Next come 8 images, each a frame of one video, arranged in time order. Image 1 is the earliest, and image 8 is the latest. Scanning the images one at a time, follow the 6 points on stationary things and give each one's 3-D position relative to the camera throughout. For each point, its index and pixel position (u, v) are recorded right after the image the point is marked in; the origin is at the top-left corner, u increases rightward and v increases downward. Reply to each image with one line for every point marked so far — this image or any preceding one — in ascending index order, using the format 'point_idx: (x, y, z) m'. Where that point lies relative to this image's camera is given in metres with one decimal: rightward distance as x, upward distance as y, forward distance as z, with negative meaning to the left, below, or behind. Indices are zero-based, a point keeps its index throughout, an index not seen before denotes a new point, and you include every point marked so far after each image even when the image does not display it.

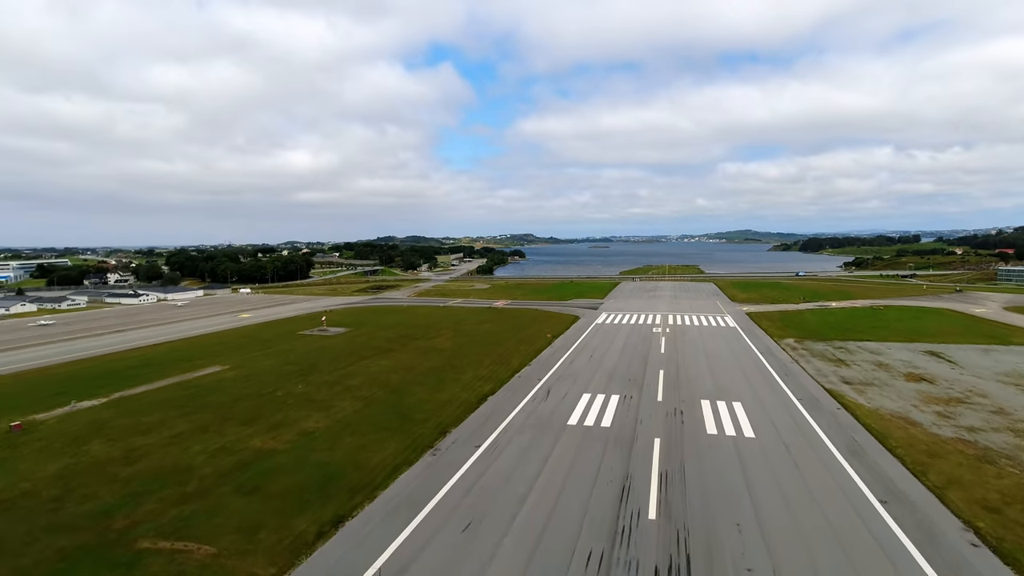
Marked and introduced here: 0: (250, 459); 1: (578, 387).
0: (-6.4, -4.2, +13.4) m
1: (+2.4, -3.6, +19.8) m
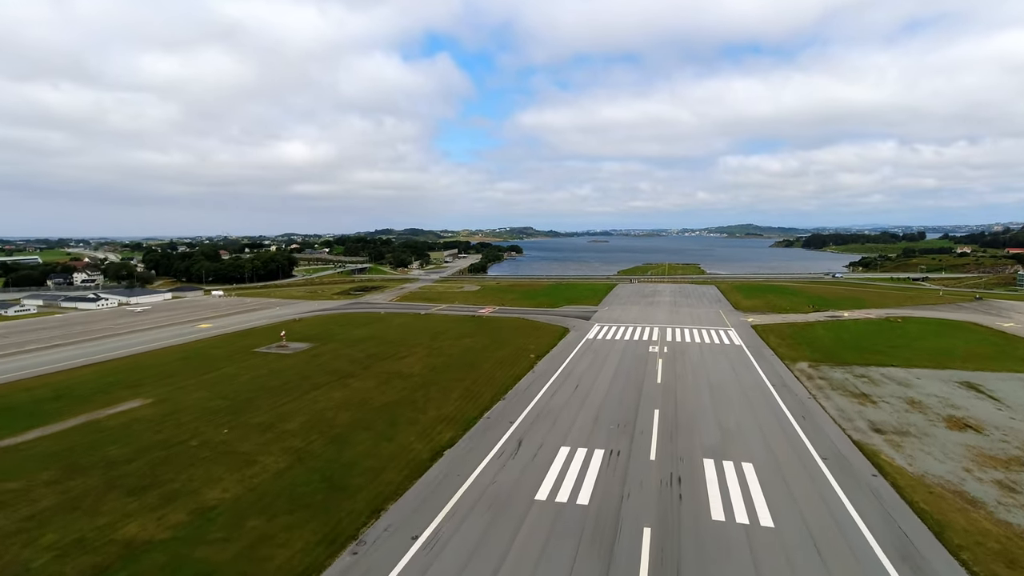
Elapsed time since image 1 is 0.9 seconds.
0: (-7.5, -5.1, +10.2) m
1: (+1.3, -4.4, +16.6) m
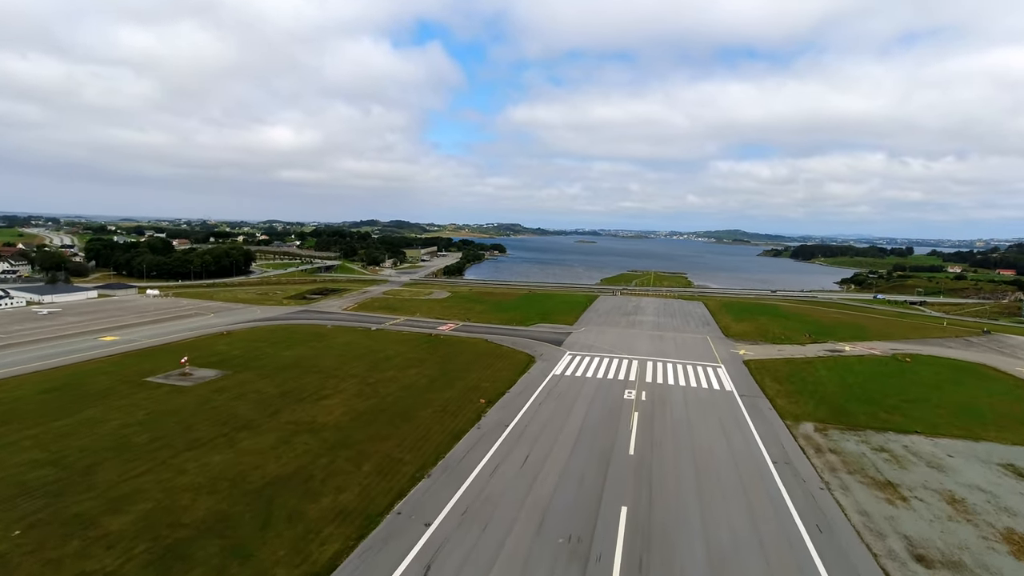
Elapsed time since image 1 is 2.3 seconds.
0: (-9.3, -6.1, +5.4) m
1: (-0.6, -5.7, +12.0) m
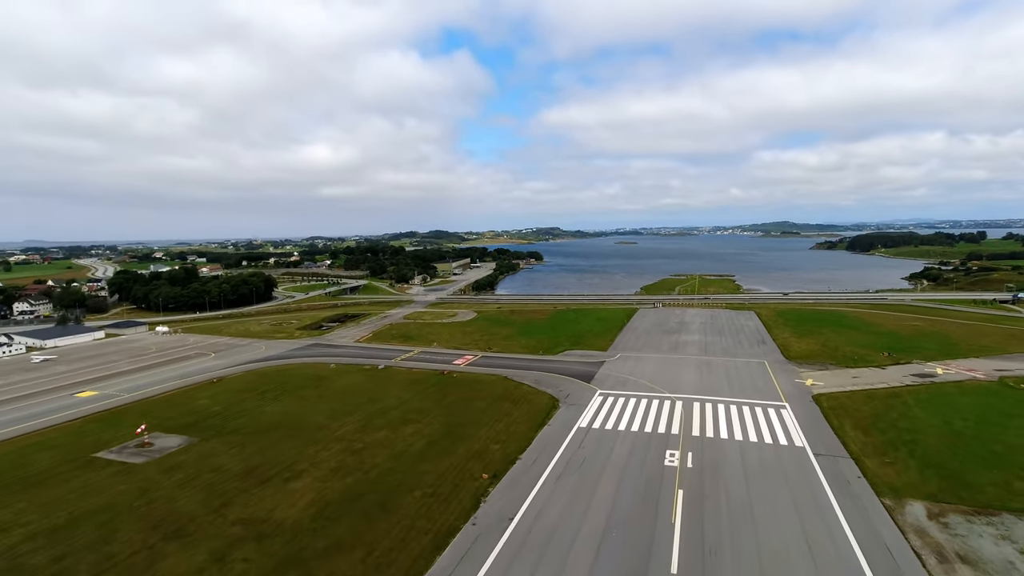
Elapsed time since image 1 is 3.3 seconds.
0: (-10.2, -7.9, +1.7) m
1: (-1.1, -7.2, +7.6) m
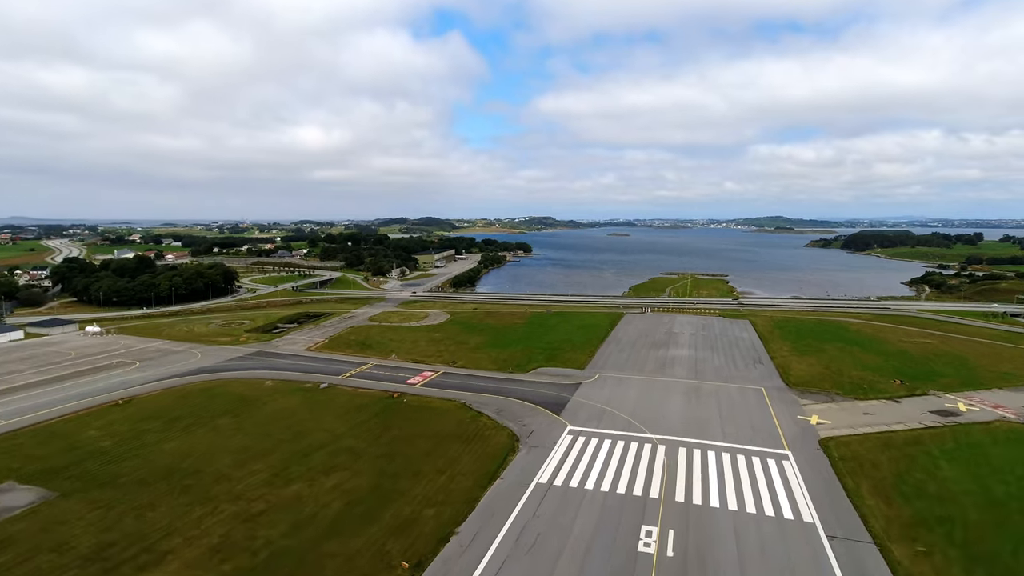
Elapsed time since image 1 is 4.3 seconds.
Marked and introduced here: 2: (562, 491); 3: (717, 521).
0: (-11.8, -8.9, -2.5) m
1: (-2.8, -8.2, +3.5) m
2: (+1.7, -6.6, +18.1) m
3: (+6.1, -6.8, +16.4) m
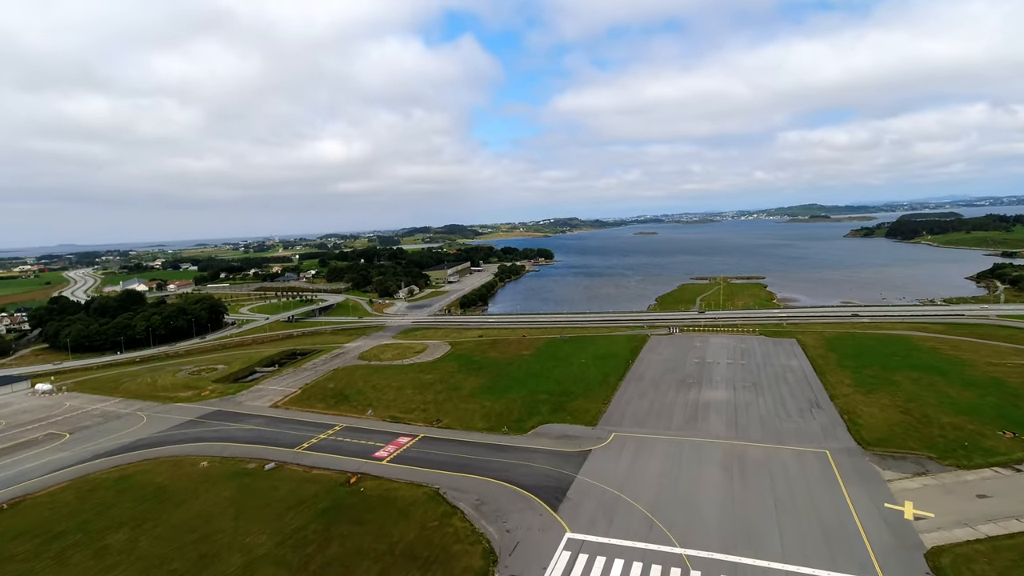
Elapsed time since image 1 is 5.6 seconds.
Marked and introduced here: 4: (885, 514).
0: (-13.7, -11.3, -7.8) m
1: (-4.4, -10.3, -2.3) m
2: (+0.7, -8.5, +12.0) m
3: (+5.1, -8.5, +10.1) m
4: (+12.1, -7.3, +17.7) m
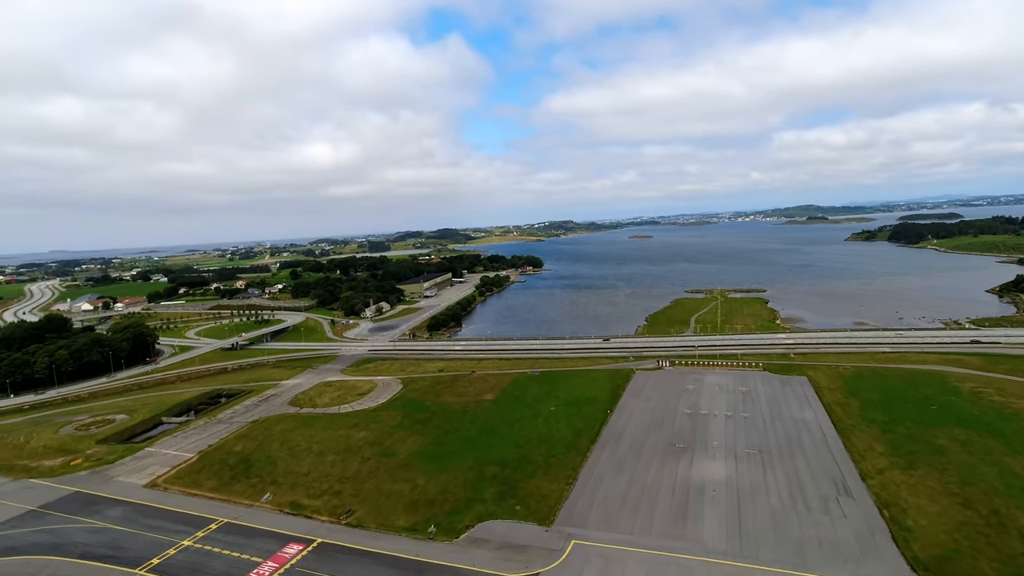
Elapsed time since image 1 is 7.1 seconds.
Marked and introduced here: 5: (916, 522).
0: (-16.1, -13.2, -14.5) m
1: (-6.8, -12.1, -9.0) m
2: (-1.8, -10.4, +5.4) m
3: (+2.6, -10.3, +3.5) m
4: (+9.5, -9.1, +11.2) m
5: (+13.7, -7.9, +18.8) m
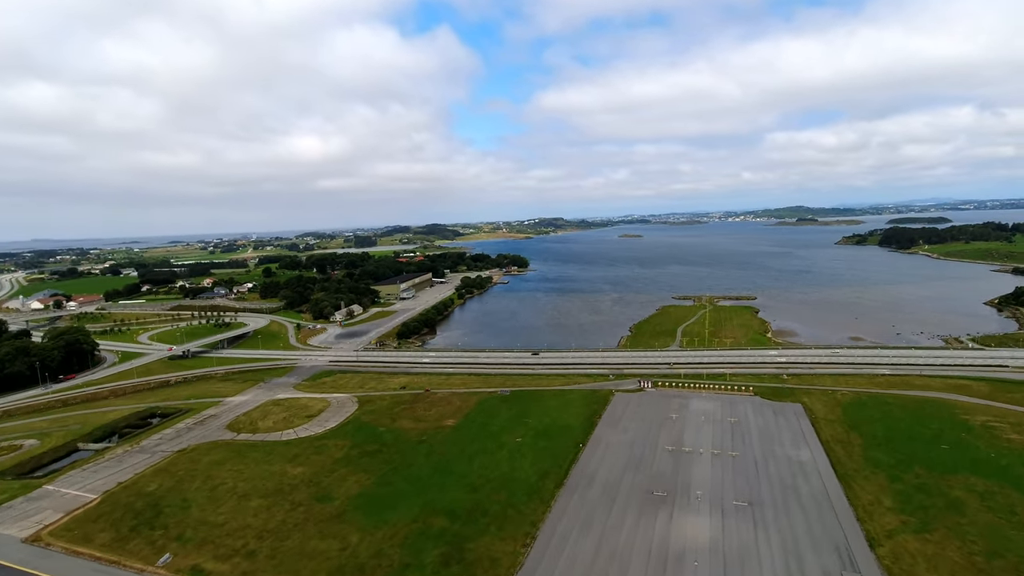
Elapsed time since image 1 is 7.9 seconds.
0: (-17.4, -14.2, -18.3) m
1: (-8.2, -13.2, -12.7) m
2: (-3.4, -11.4, +1.8) m
3: (+1.0, -11.4, 0.0) m
4: (+7.8, -10.2, +7.8) m
5: (+11.9, -9.0, +15.4) m
